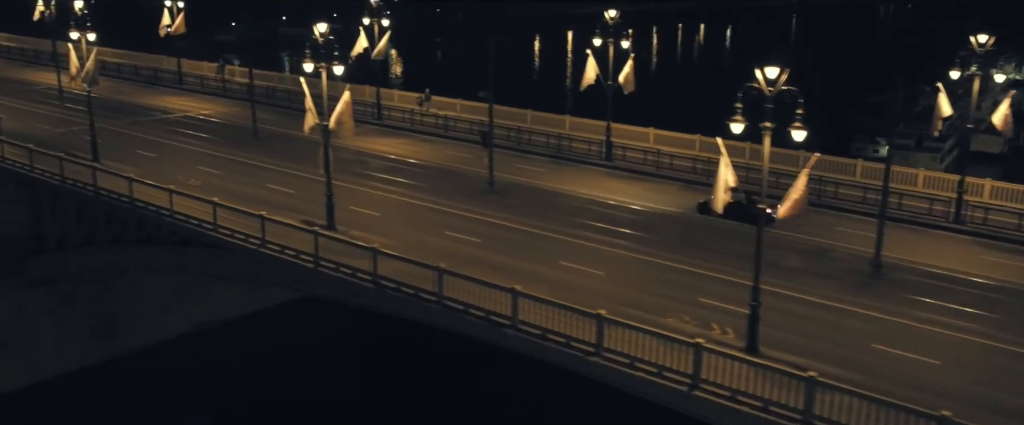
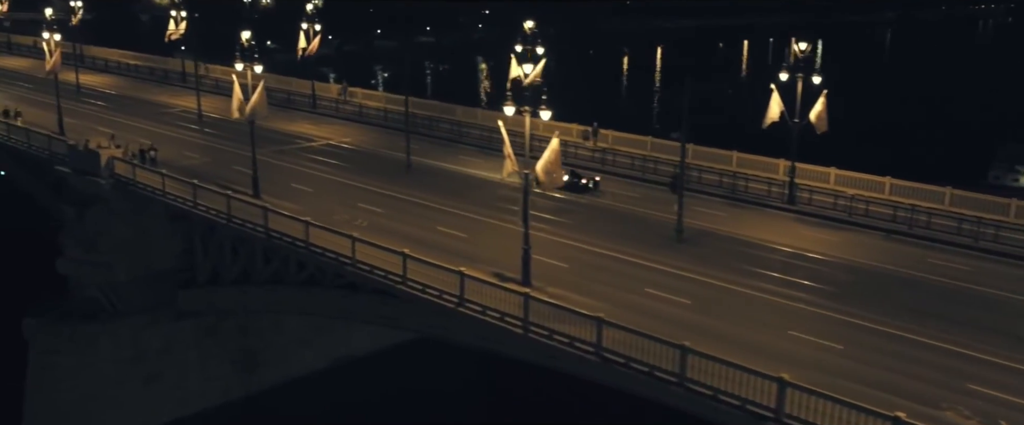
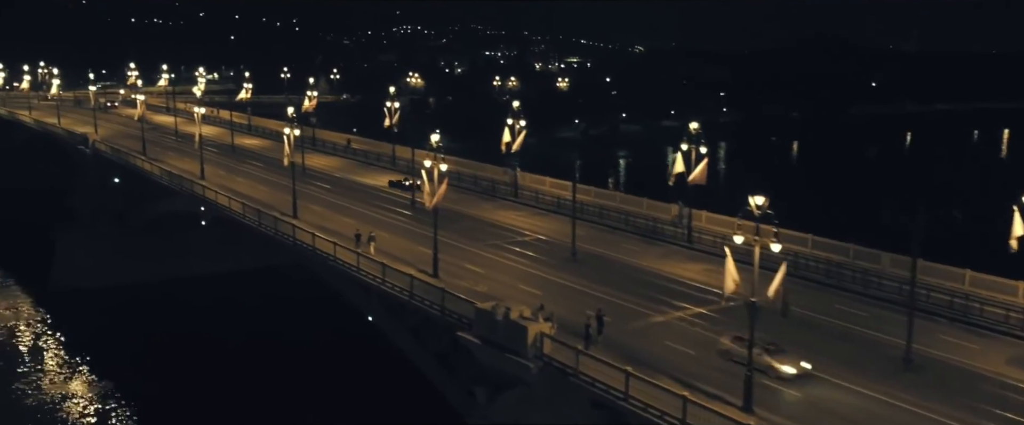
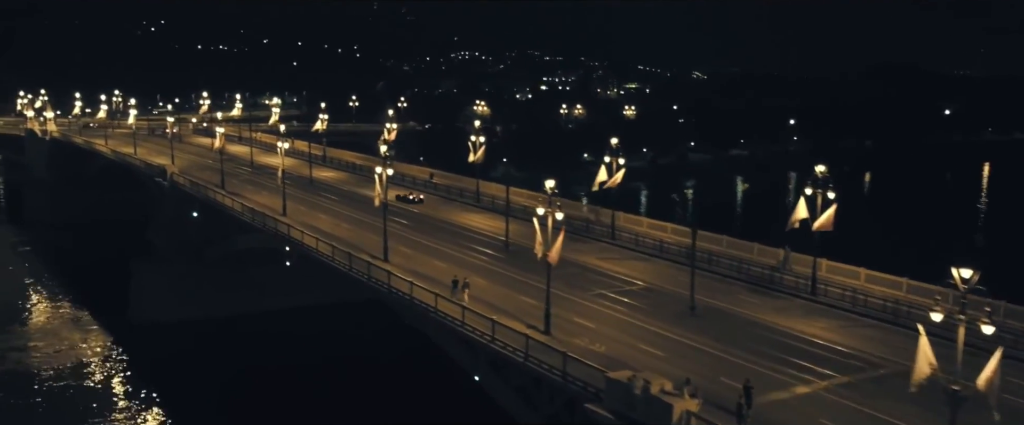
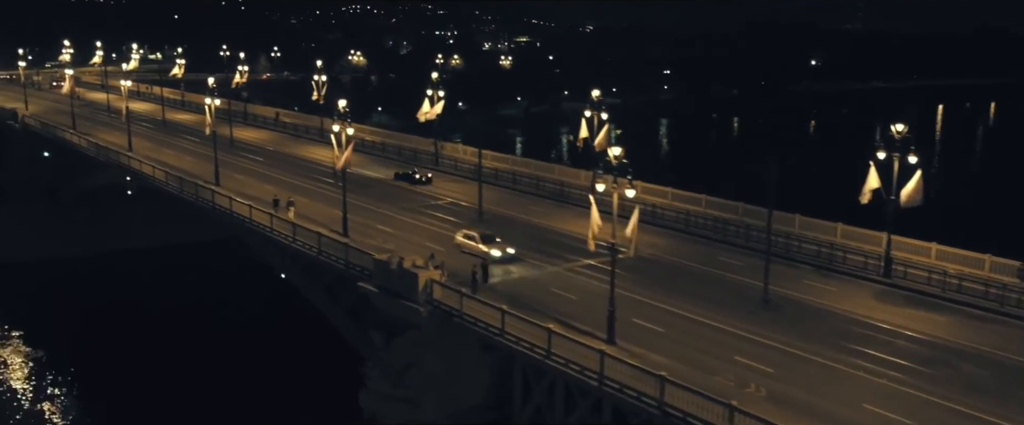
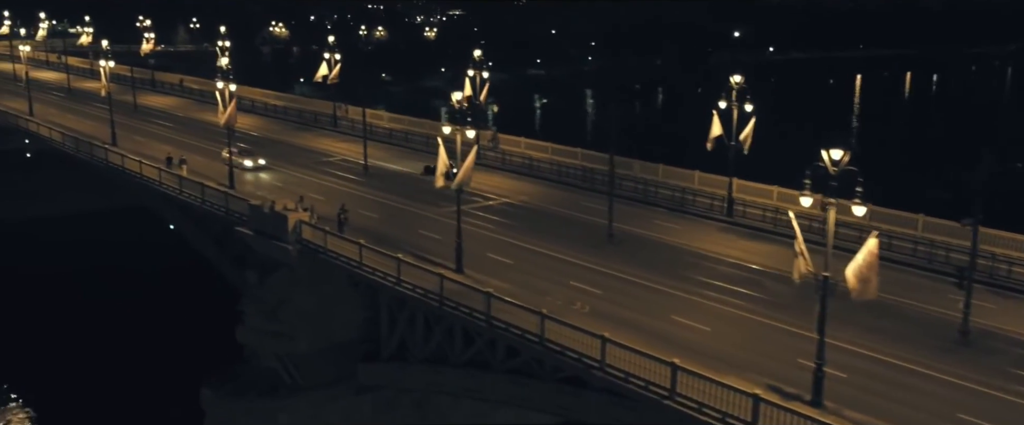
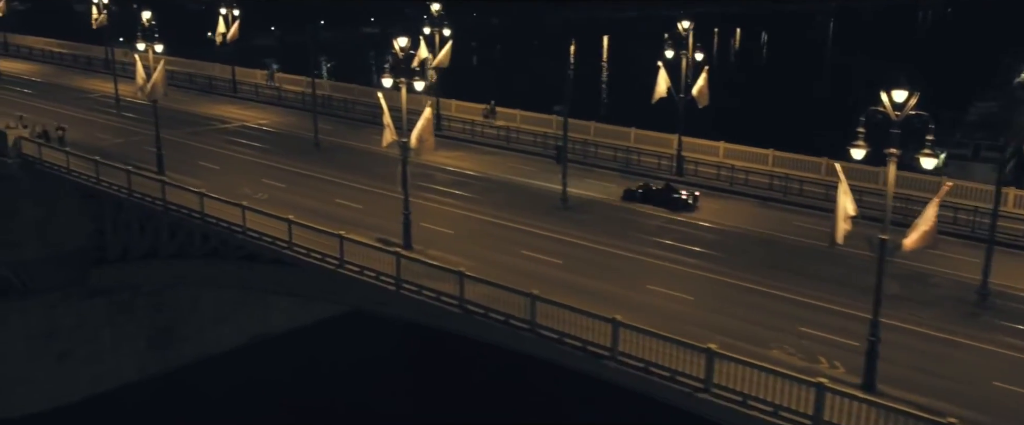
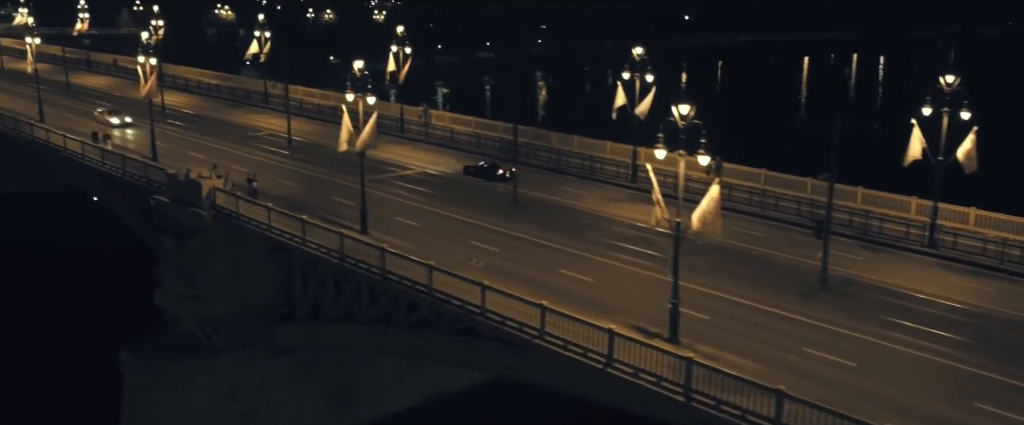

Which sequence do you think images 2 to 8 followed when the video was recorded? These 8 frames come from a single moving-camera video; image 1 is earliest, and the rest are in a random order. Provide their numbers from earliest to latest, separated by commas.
7, 2, 8, 6, 5, 3, 4
